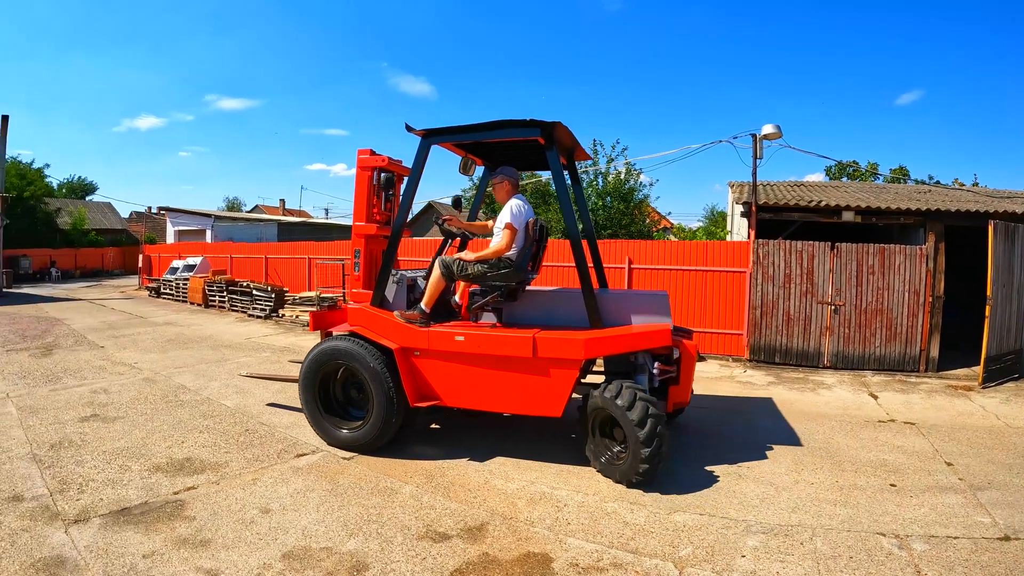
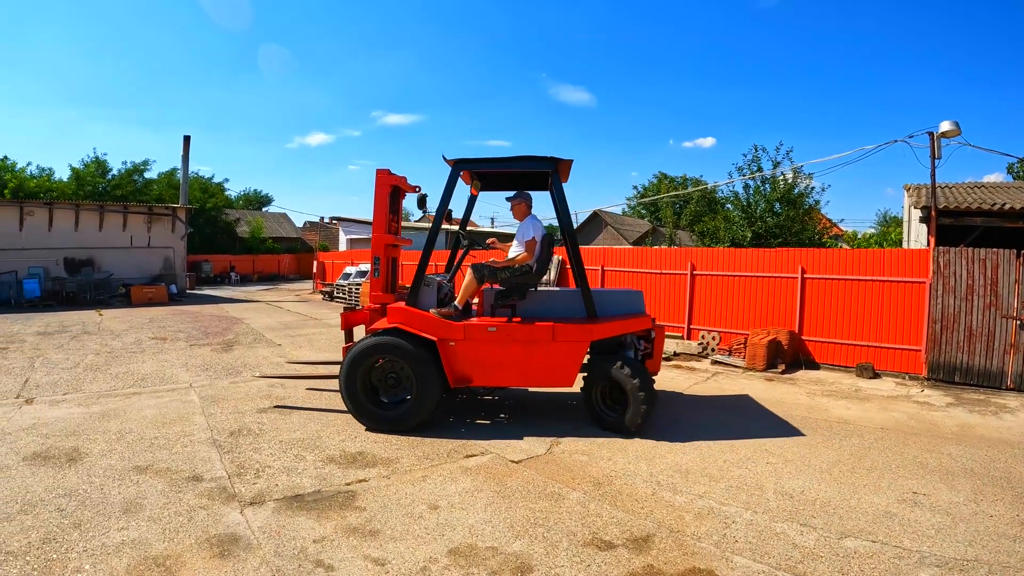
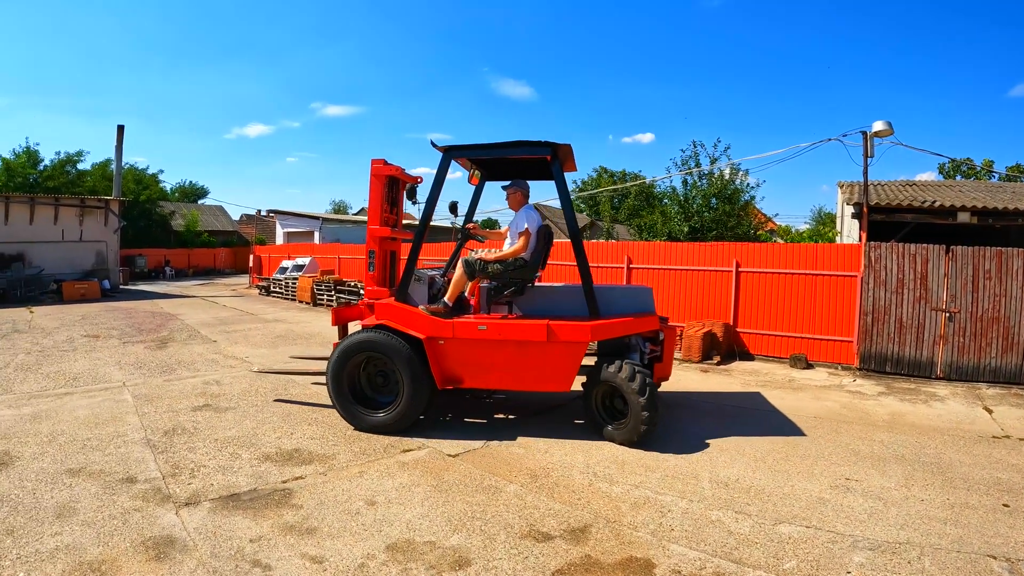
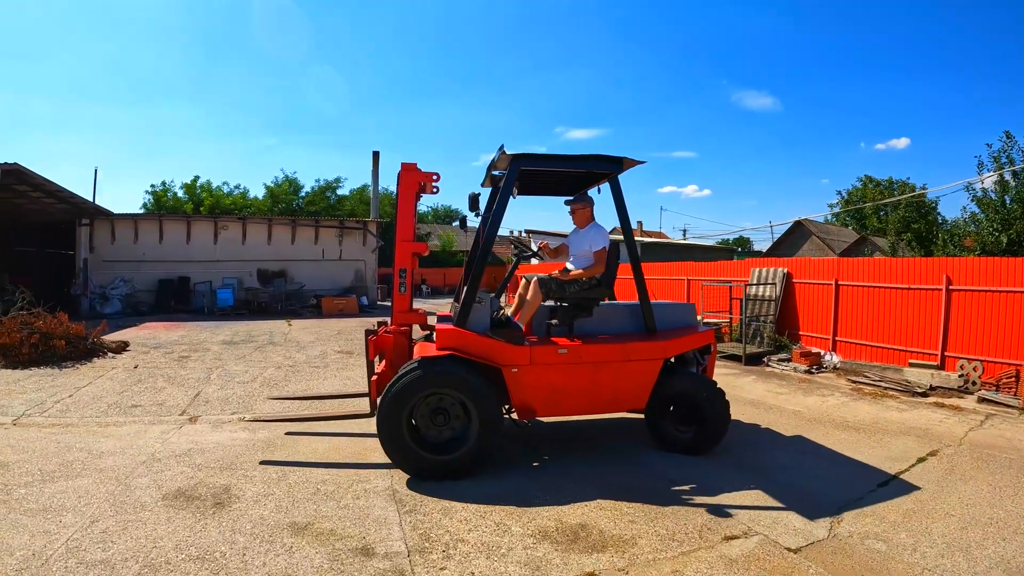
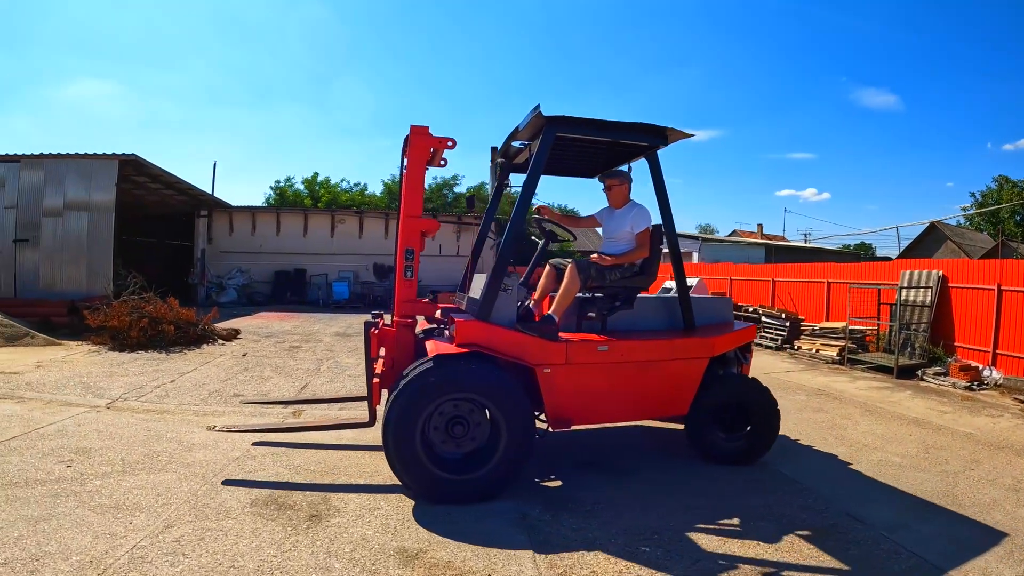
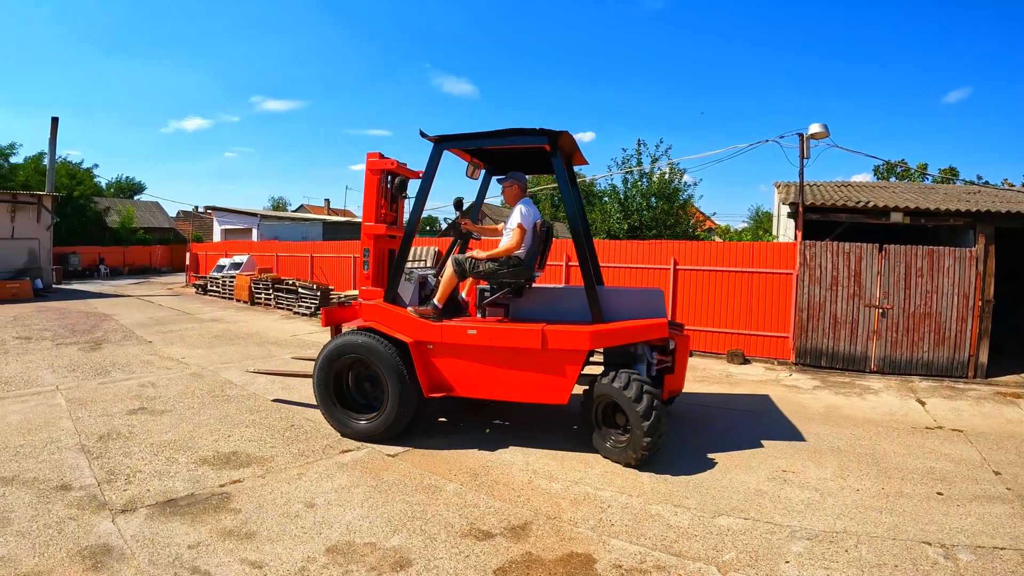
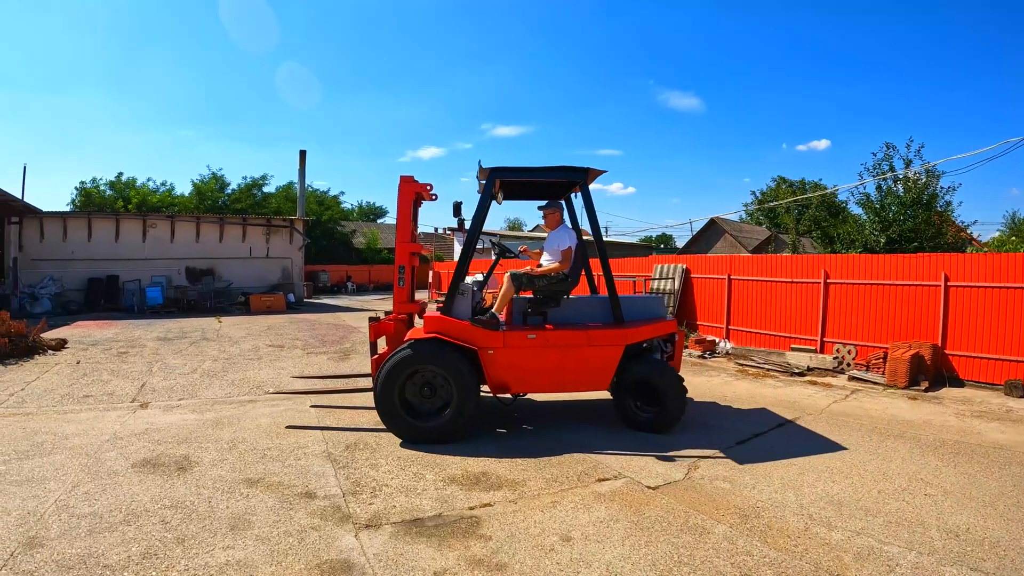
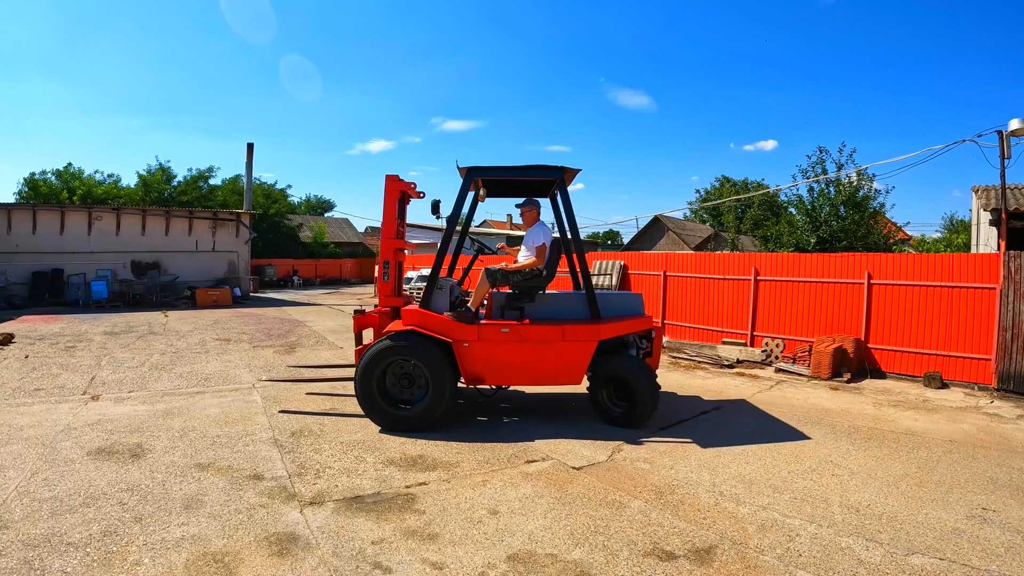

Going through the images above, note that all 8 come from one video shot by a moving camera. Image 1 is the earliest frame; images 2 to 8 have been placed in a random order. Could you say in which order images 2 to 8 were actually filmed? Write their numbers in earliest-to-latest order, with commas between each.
6, 3, 2, 8, 7, 4, 5
